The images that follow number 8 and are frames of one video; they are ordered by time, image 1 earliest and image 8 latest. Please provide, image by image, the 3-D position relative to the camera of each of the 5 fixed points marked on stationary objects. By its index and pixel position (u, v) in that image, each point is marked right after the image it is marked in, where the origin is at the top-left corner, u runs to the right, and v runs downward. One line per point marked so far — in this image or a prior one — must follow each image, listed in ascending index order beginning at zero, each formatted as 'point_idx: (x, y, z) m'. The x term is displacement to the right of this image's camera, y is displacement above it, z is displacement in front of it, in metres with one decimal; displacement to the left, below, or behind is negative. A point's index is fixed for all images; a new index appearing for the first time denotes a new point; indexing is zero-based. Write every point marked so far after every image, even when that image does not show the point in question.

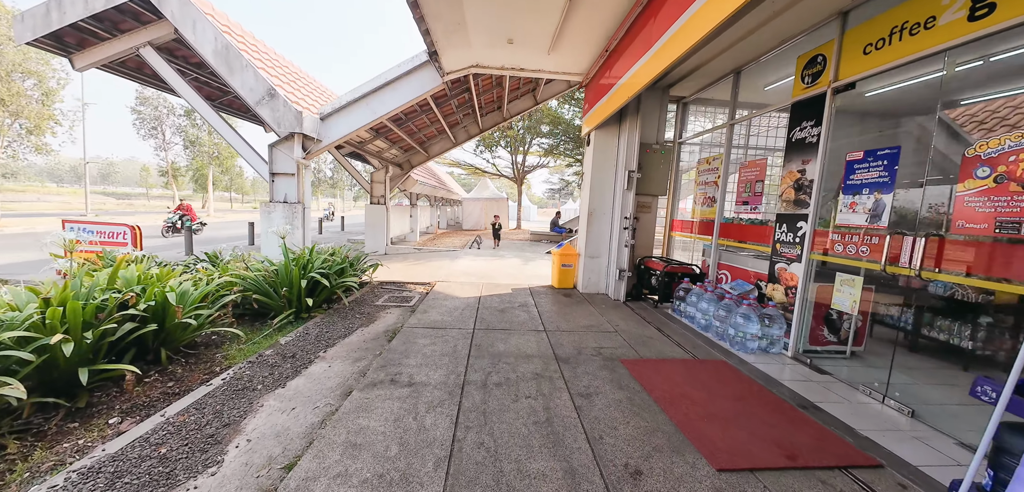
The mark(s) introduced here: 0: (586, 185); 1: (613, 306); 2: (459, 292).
0: (+1.3, +1.0, +6.1) m
1: (+1.6, -0.9, +5.4) m
2: (-0.9, -0.8, +5.9) m
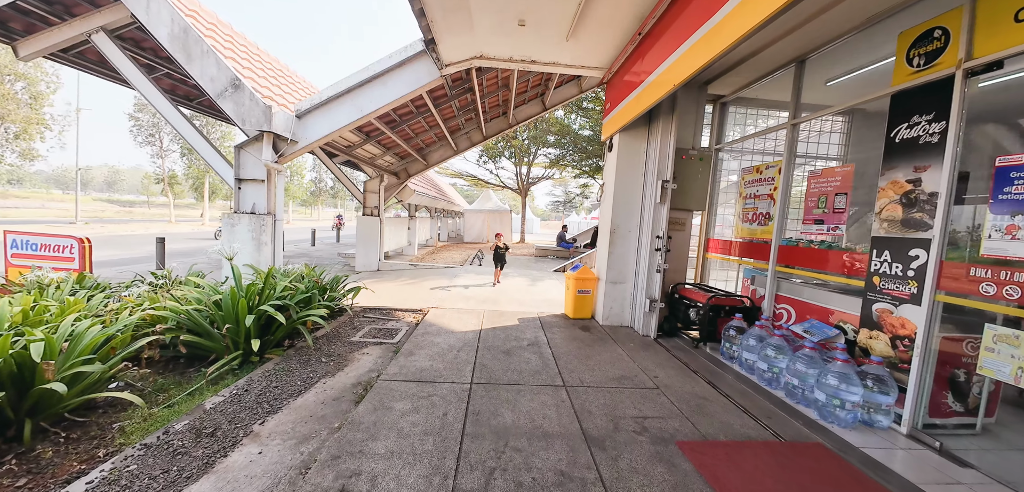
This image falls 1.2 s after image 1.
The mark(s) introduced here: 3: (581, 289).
0: (+1.4, +0.7, +5.2) m
1: (+1.7, -1.3, +4.4) m
2: (-0.8, -1.1, +4.9) m
3: (+1.1, -0.7, +5.3) m
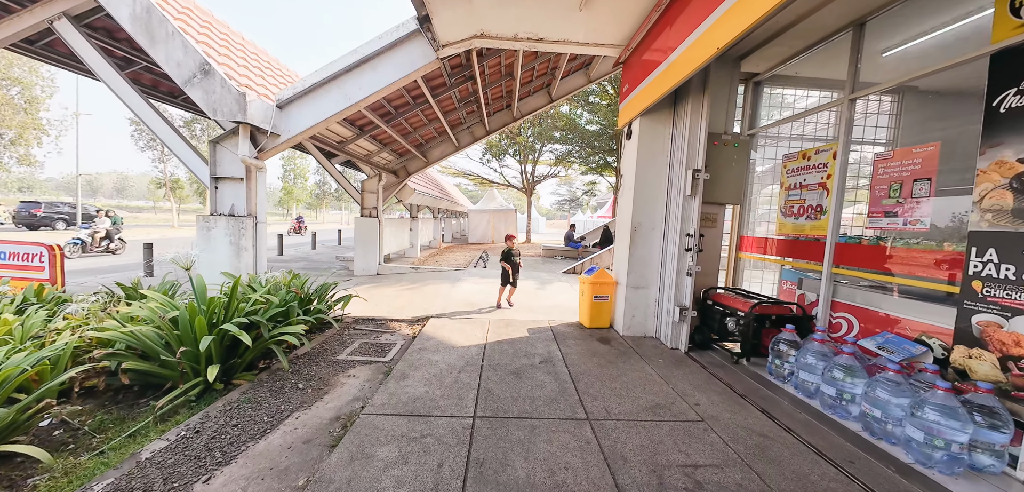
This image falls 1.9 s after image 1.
0: (+1.5, +0.7, +4.6) m
1: (+1.8, -1.3, +3.8) m
2: (-0.7, -1.1, +4.4) m
3: (+1.2, -0.7, +4.7) m
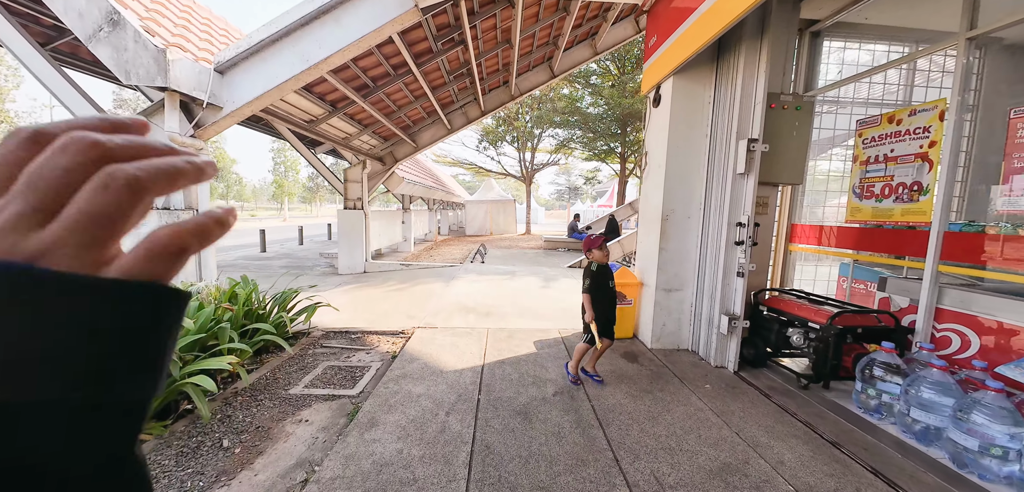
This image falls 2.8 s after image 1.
0: (+1.5, +0.8, +3.7) m
1: (+1.8, -1.2, +3.0) m
2: (-0.6, -1.1, +3.5) m
3: (+1.2, -0.6, +3.9) m
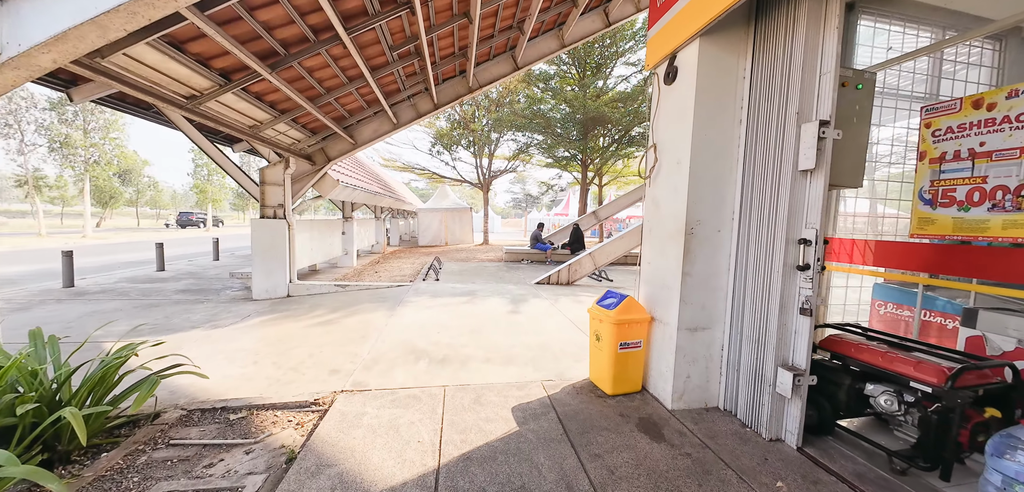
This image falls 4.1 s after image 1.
0: (+1.2, +0.6, +2.7) m
1: (+1.7, -1.4, +2.0) m
2: (-0.8, -1.3, +2.2) m
3: (+0.9, -0.8, +2.8) m
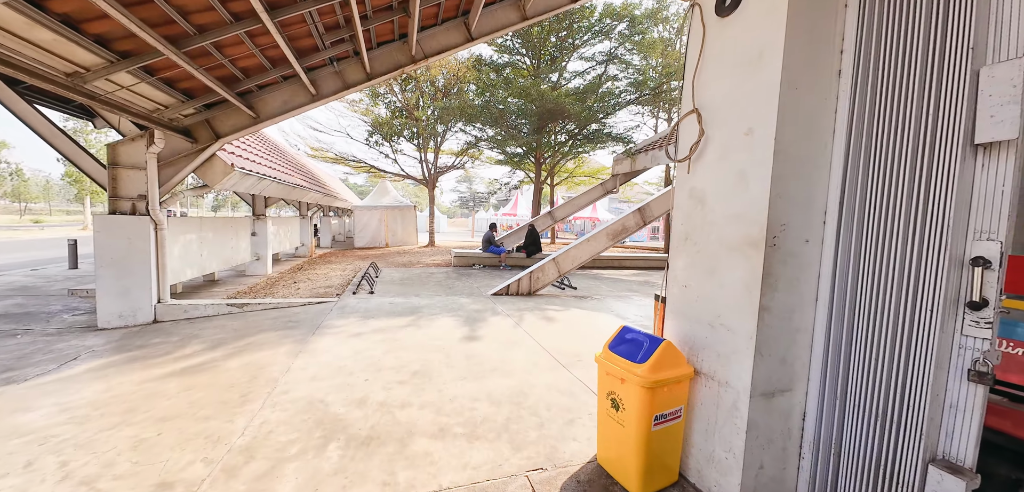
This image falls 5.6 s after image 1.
0: (+1.1, +0.5, +1.8) m
1: (+1.7, -1.4, +1.1) m
2: (-0.9, -1.4, +1.0) m
3: (+0.8, -0.9, +1.8) m
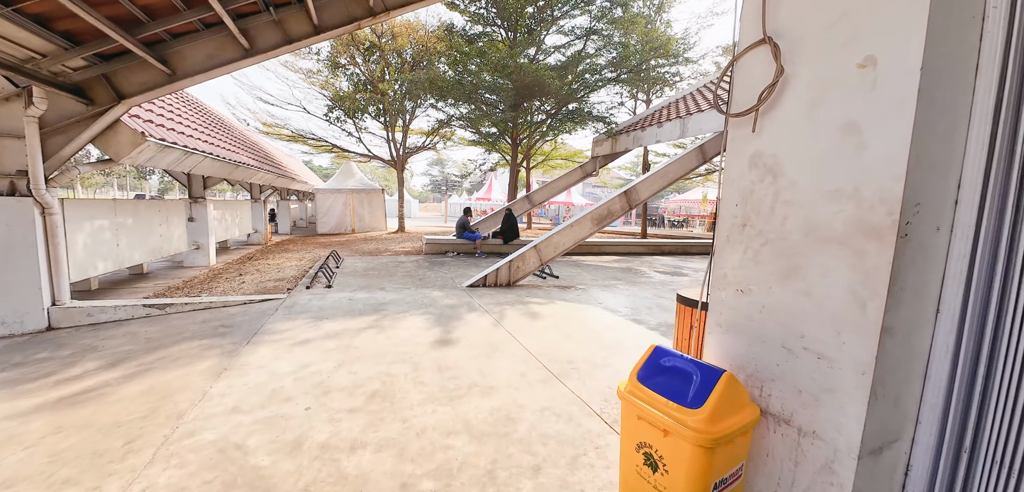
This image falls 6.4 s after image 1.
0: (+1.1, +0.5, +1.2) m
1: (+1.7, -1.4, +0.7) m
2: (-0.8, -1.4, +0.3) m
3: (+0.8, -0.8, +1.3) m
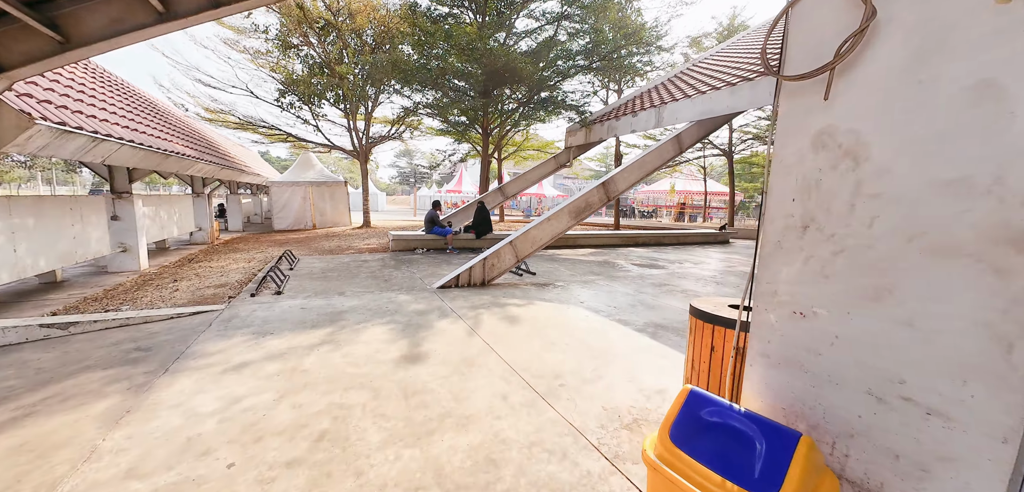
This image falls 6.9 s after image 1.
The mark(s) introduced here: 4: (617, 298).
0: (+1.0, +0.5, +0.9) m
1: (+1.7, -1.5, +0.4) m
2: (-0.8, -1.5, -0.1) m
3: (+0.7, -0.9, +0.9) m
4: (+1.6, -0.8, +5.2) m
